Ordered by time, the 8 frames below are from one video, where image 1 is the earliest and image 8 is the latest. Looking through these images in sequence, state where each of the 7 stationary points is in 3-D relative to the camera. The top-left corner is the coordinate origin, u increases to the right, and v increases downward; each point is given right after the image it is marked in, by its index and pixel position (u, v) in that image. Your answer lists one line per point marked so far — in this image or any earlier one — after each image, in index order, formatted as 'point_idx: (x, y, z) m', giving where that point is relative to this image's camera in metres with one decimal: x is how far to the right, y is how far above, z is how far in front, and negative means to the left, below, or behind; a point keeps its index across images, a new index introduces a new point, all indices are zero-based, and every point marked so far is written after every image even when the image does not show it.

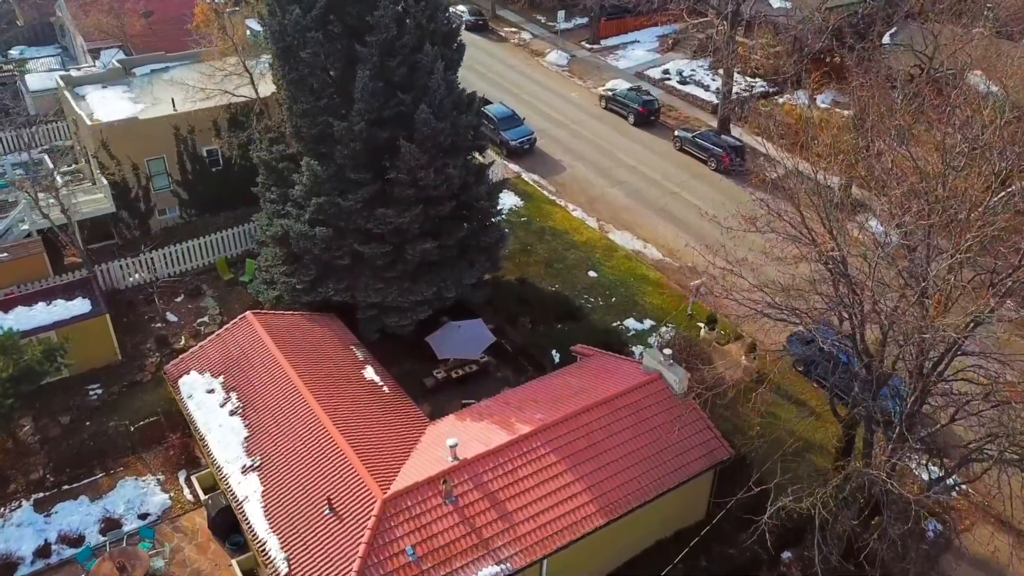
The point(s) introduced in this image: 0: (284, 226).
0: (-5.5, +1.5, +19.8) m
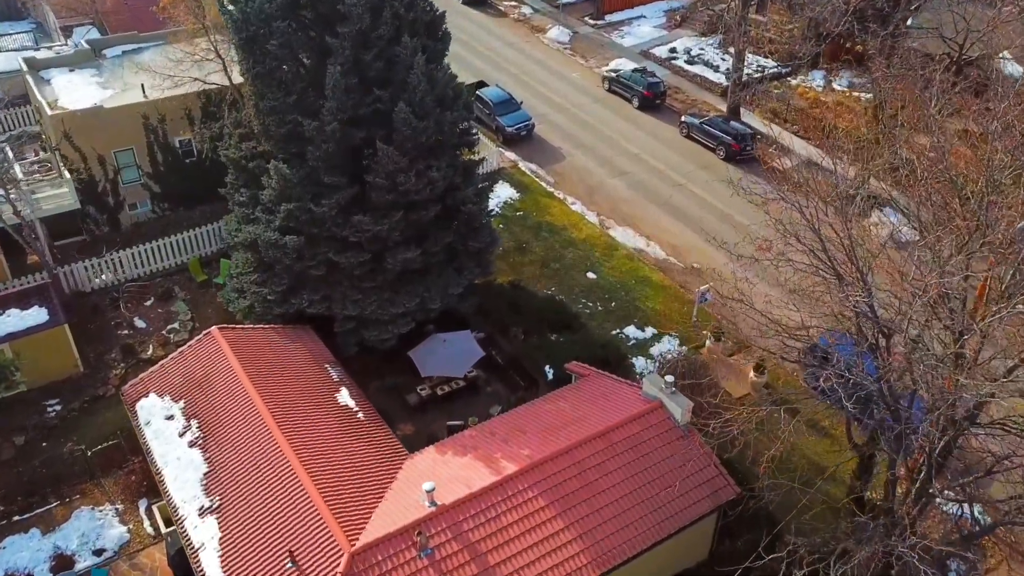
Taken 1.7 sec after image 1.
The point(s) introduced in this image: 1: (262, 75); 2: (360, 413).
0: (-5.7, +1.2, +18.1) m
1: (-5.1, +4.3, +16.6) m
2: (-3.1, -2.6, +16.7) m
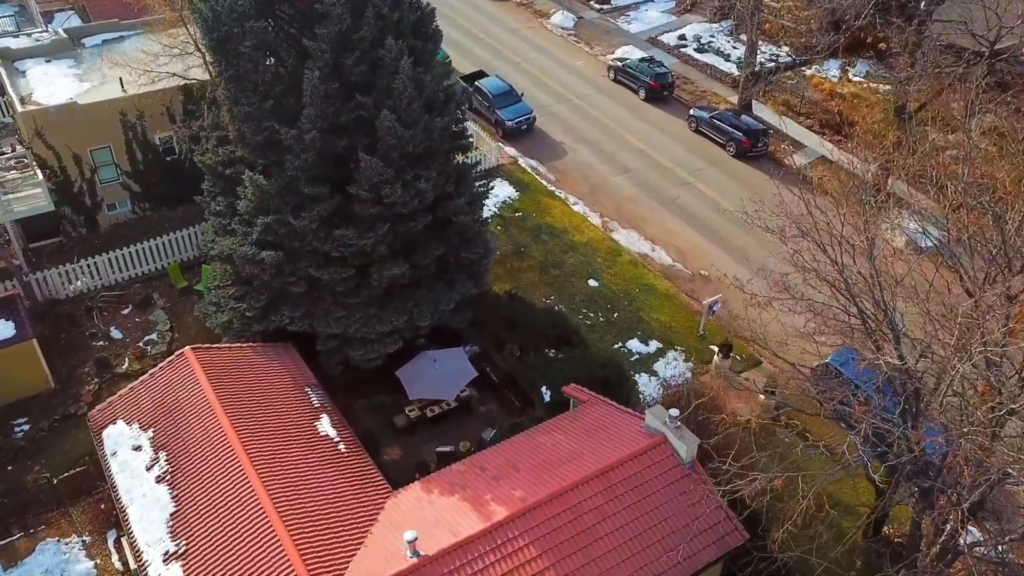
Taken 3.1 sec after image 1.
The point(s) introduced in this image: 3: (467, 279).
0: (-5.8, +0.9, +16.9) m
1: (-5.2, +3.9, +15.3) m
2: (-3.2, -3.0, +15.6) m
3: (-1.0, +0.2, +18.5) m
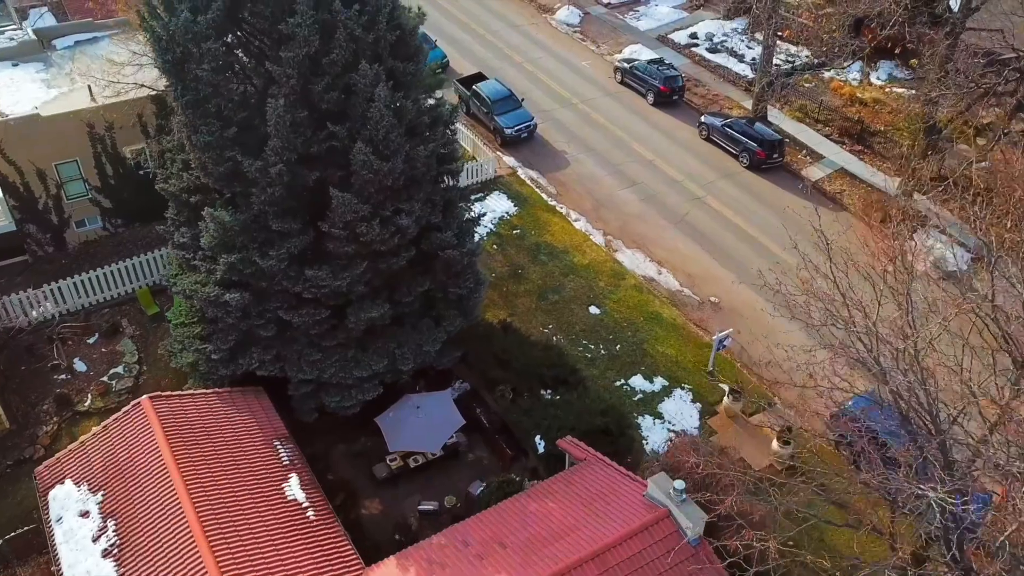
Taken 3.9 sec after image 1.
0: (-6.0, +0.1, +15.4) m
1: (-5.3, +3.1, +13.7) m
2: (-3.5, -3.8, +14.1) m
3: (-1.2, -0.6, +17.0) m
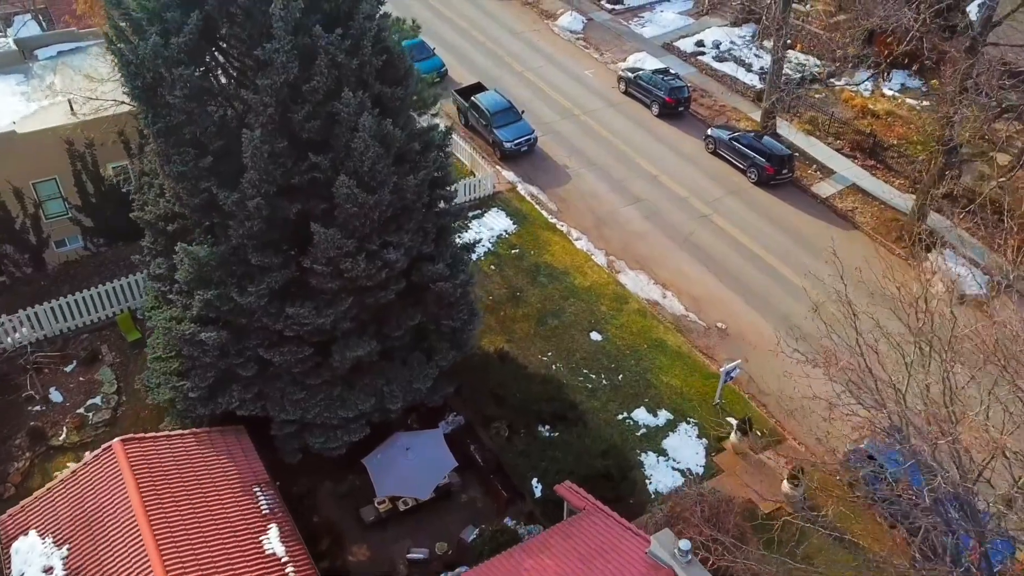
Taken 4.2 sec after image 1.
0: (-6.1, -0.6, +14.5) m
1: (-5.4, +2.4, +12.8) m
2: (-3.6, -4.5, +13.2) m
3: (-1.2, -1.2, +16.1) m
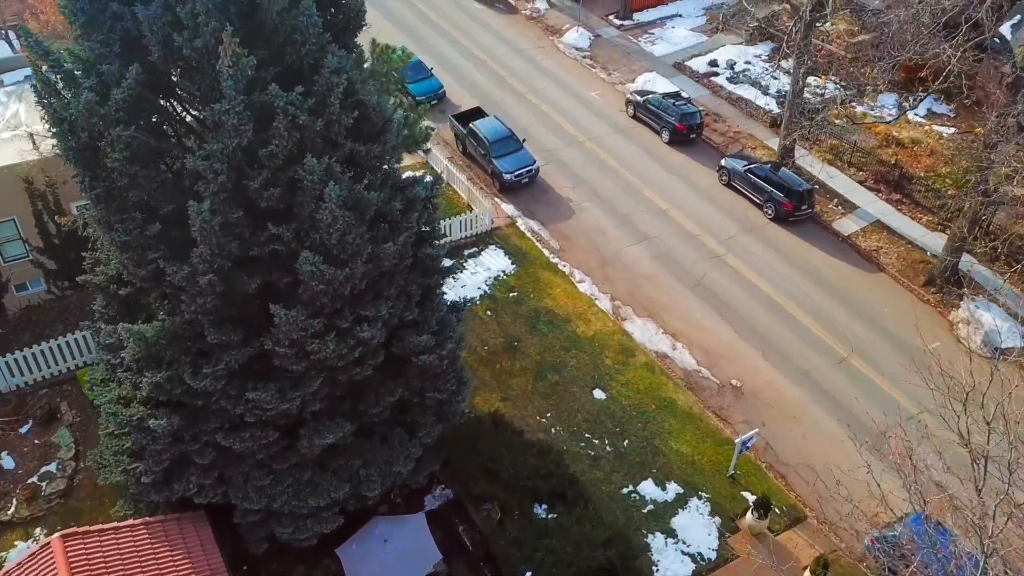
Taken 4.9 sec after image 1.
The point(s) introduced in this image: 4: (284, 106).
0: (-6.2, -1.7, +12.9) m
1: (-5.5, +1.2, +11.2) m
2: (-3.7, -5.7, +11.6) m
3: (-1.4, -2.4, +14.4) m
4: (-2.8, +2.3, +10.3) m
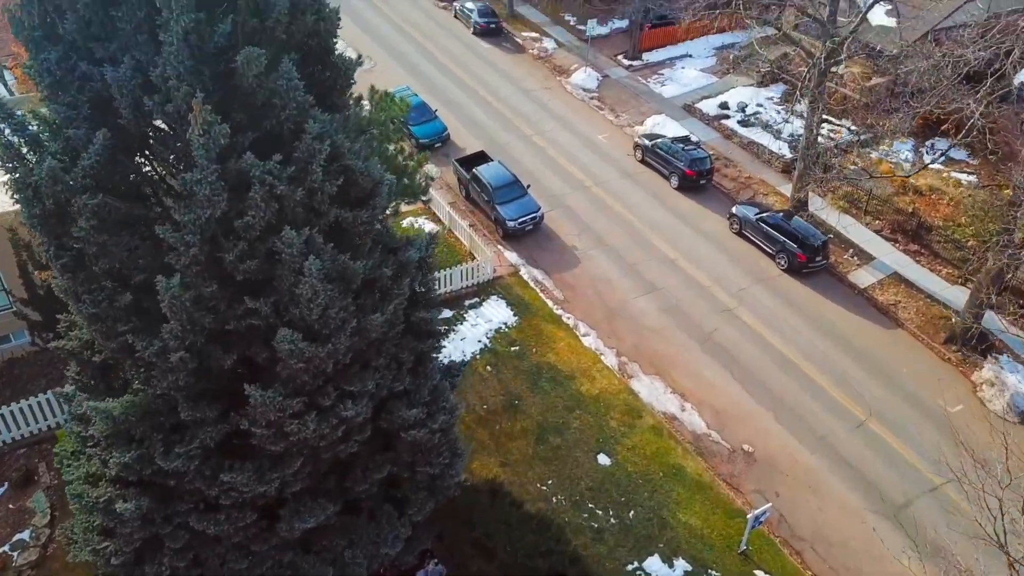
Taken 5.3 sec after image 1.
0: (-6.3, -2.7, +12.1) m
1: (-5.6, +0.3, +10.4) m
2: (-3.9, -6.7, +10.6) m
3: (-1.4, -3.6, +13.5) m
4: (-2.9, +1.3, +9.5) m
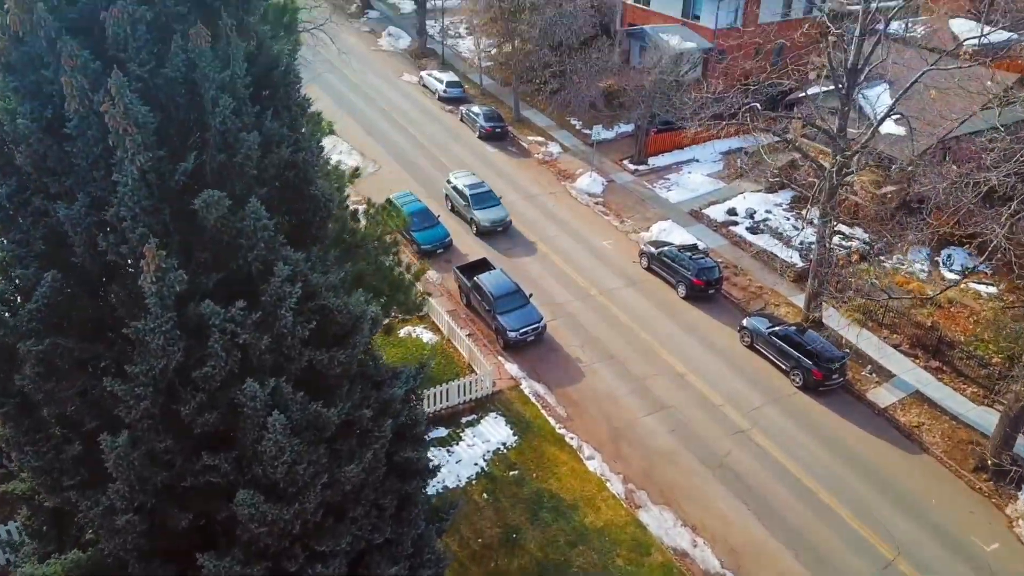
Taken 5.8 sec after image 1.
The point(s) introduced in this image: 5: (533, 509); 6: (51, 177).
0: (-6.4, -4.6, +10.8) m
1: (-5.7, -1.5, +9.5) m
2: (-4.0, -8.4, +8.9) m
3: (-1.6, -5.6, +12.1) m
4: (-3.0, -0.3, +8.6) m
5: (+0.5, -4.9, +18.2) m
6: (-5.1, +1.2, +9.0) m
